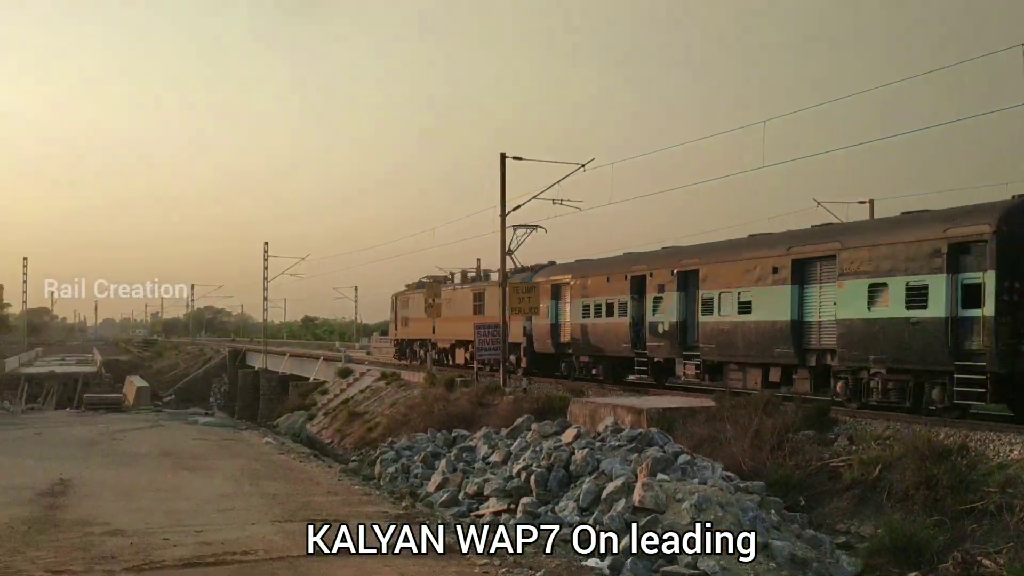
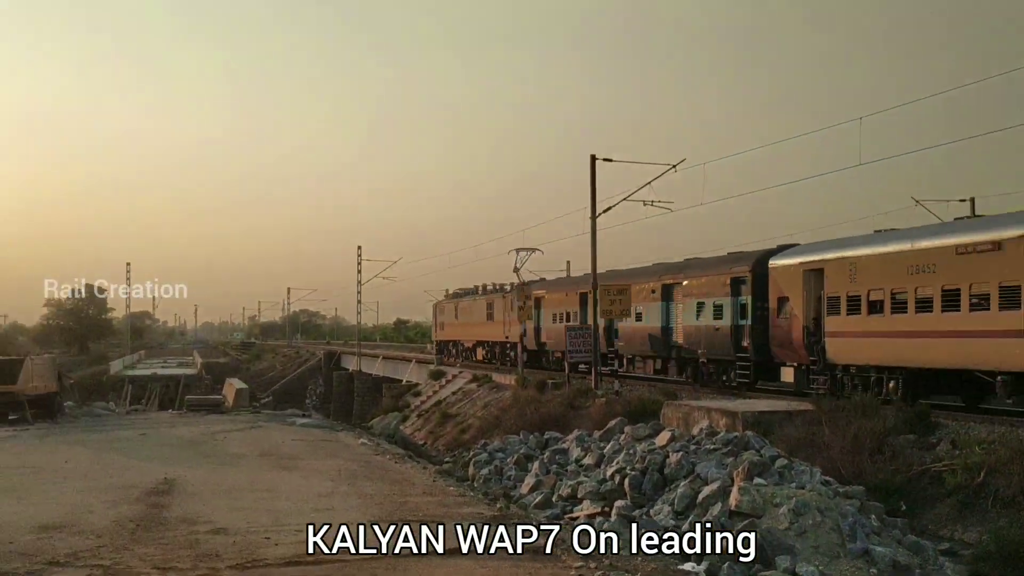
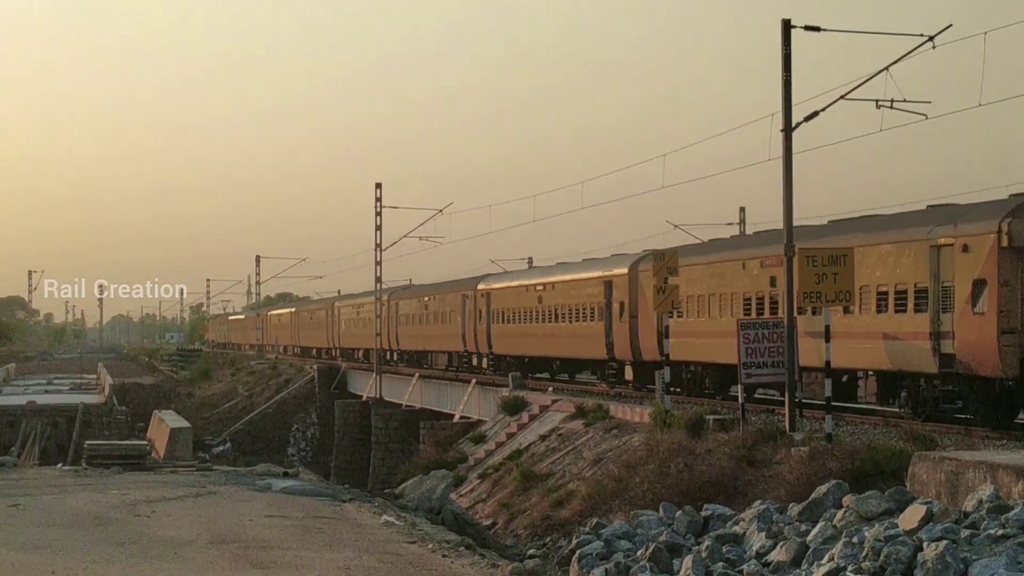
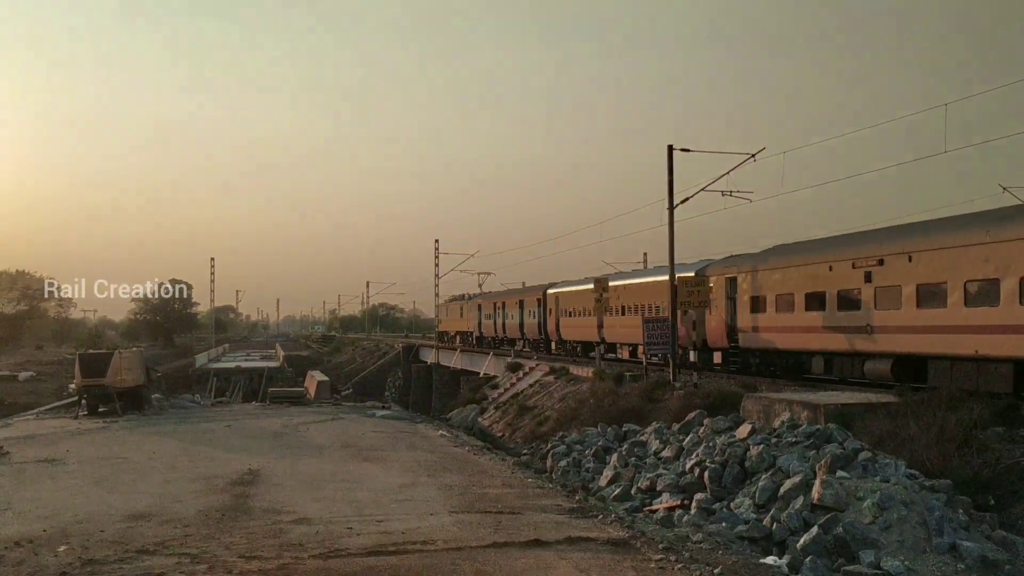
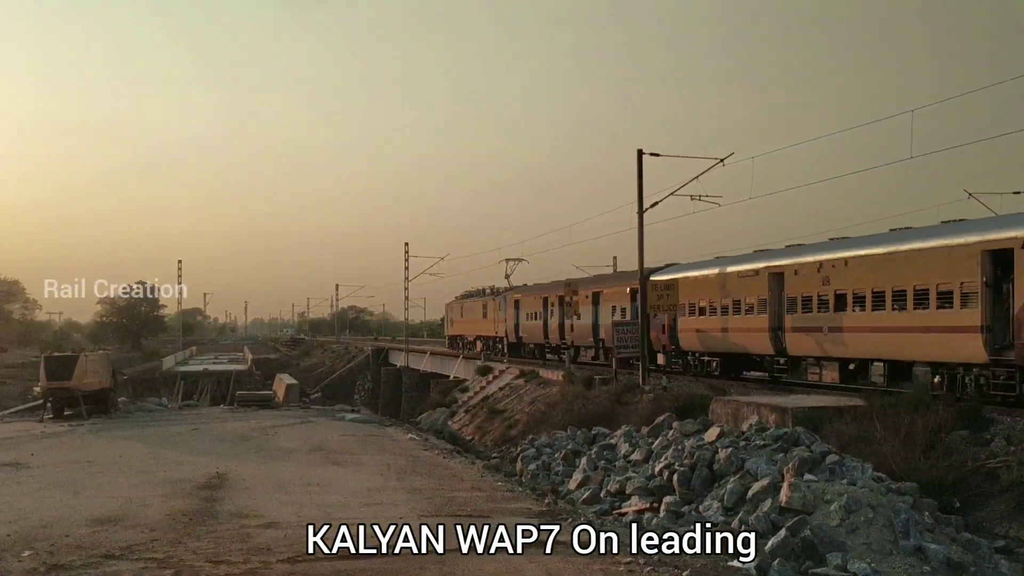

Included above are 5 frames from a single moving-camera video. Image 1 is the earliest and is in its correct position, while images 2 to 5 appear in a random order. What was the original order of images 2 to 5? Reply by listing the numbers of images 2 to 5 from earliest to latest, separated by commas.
2, 5, 4, 3
